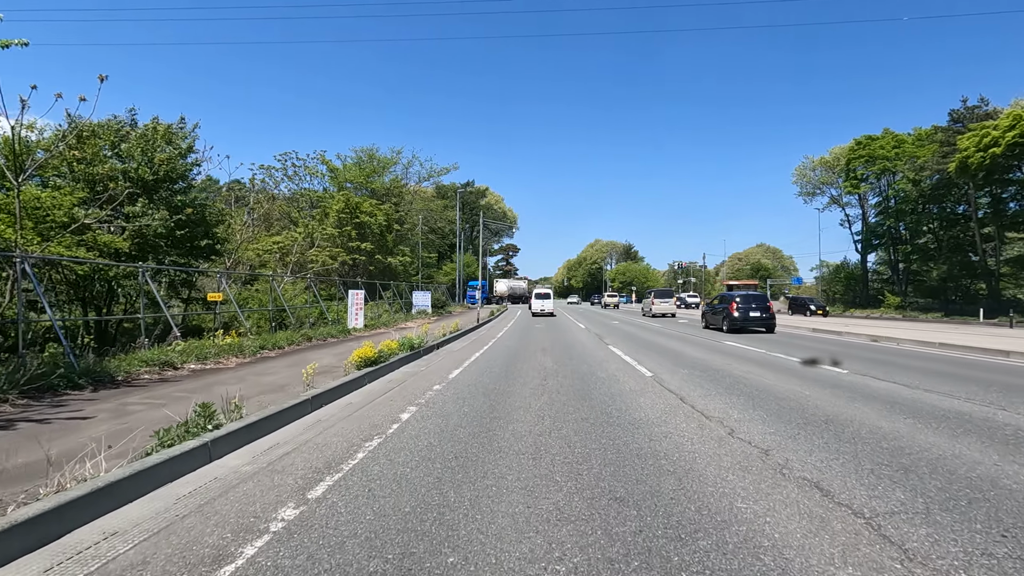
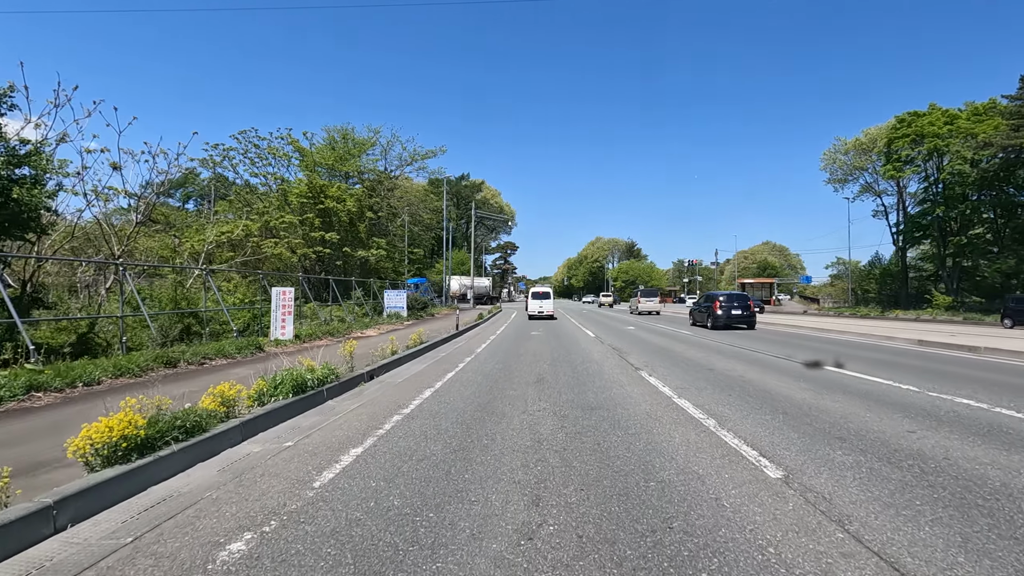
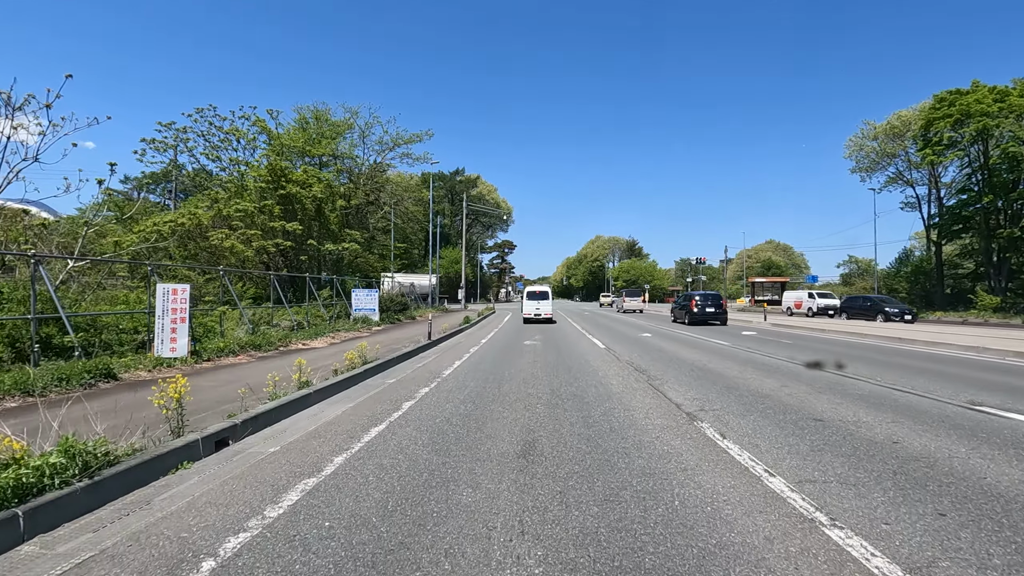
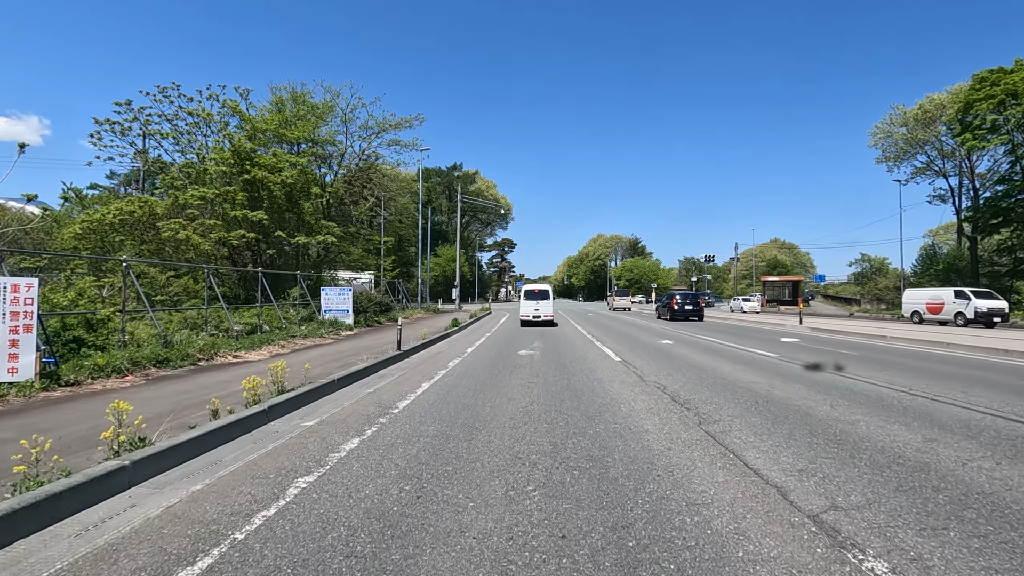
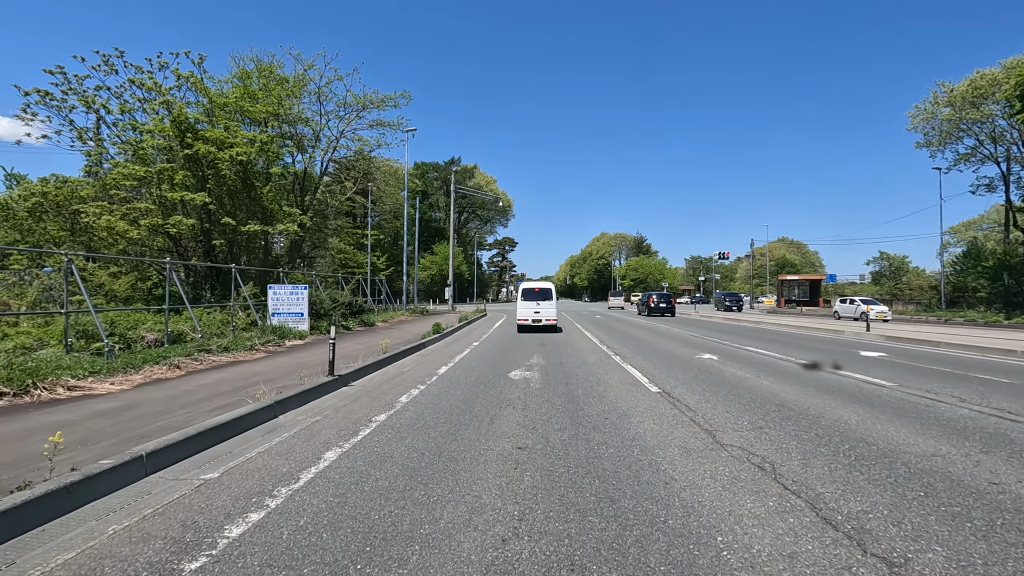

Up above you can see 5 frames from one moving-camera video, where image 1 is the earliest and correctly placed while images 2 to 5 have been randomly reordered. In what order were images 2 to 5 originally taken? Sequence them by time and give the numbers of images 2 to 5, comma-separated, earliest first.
2, 3, 4, 5
